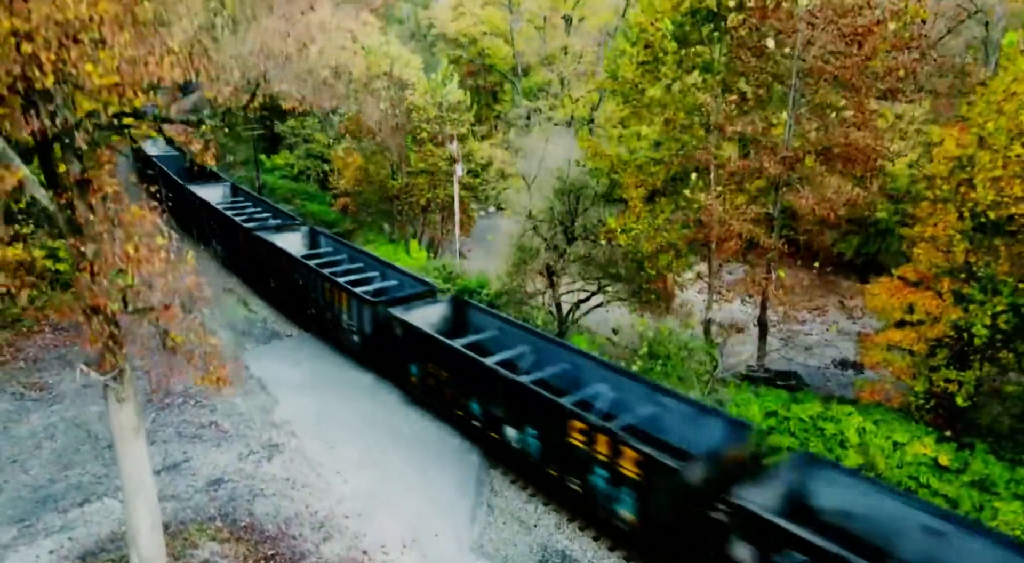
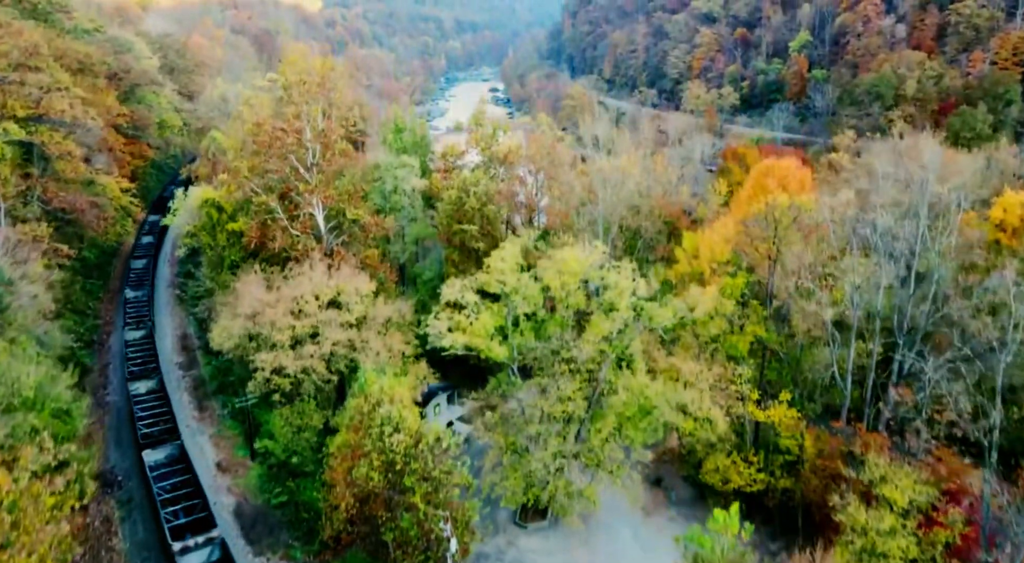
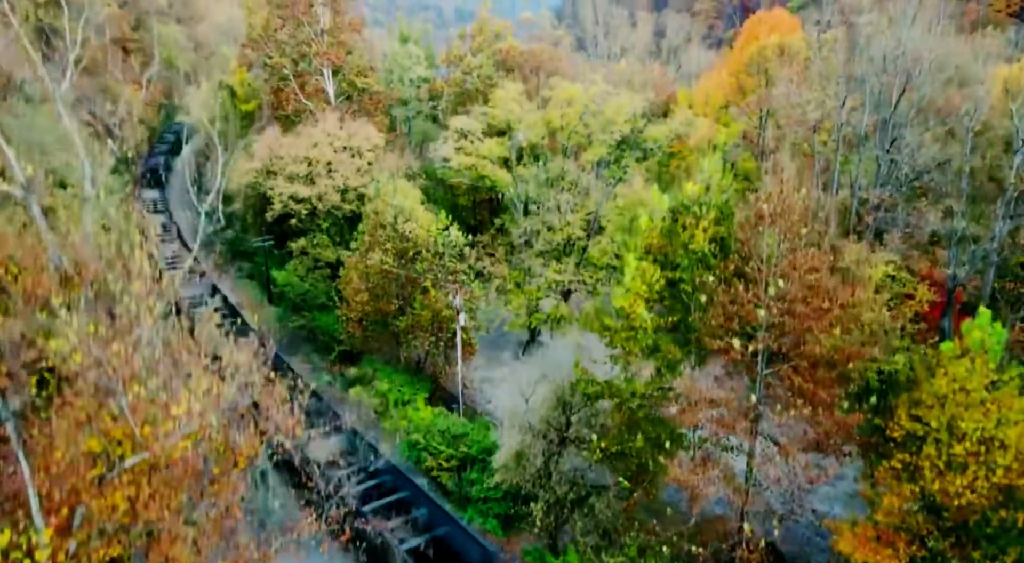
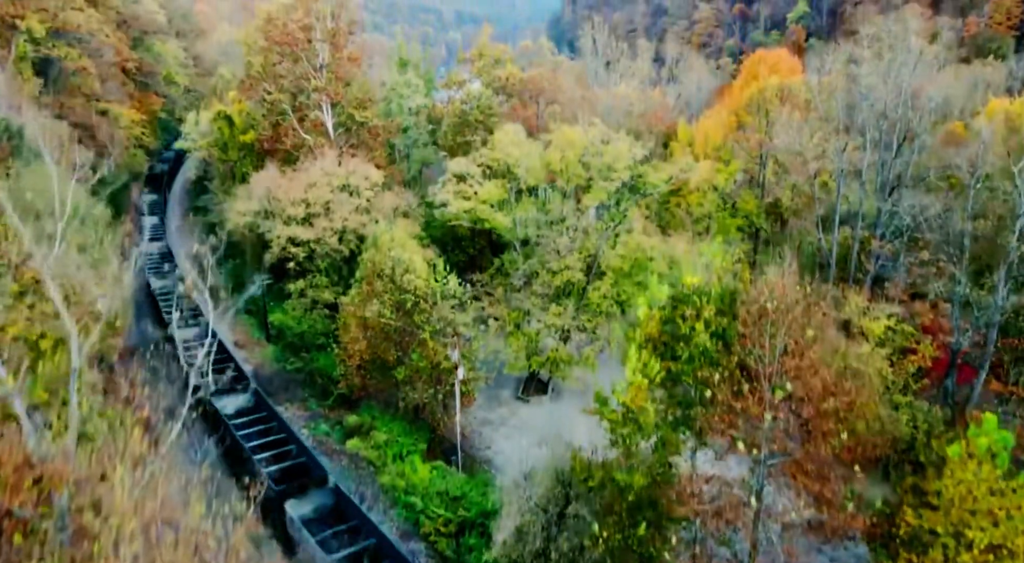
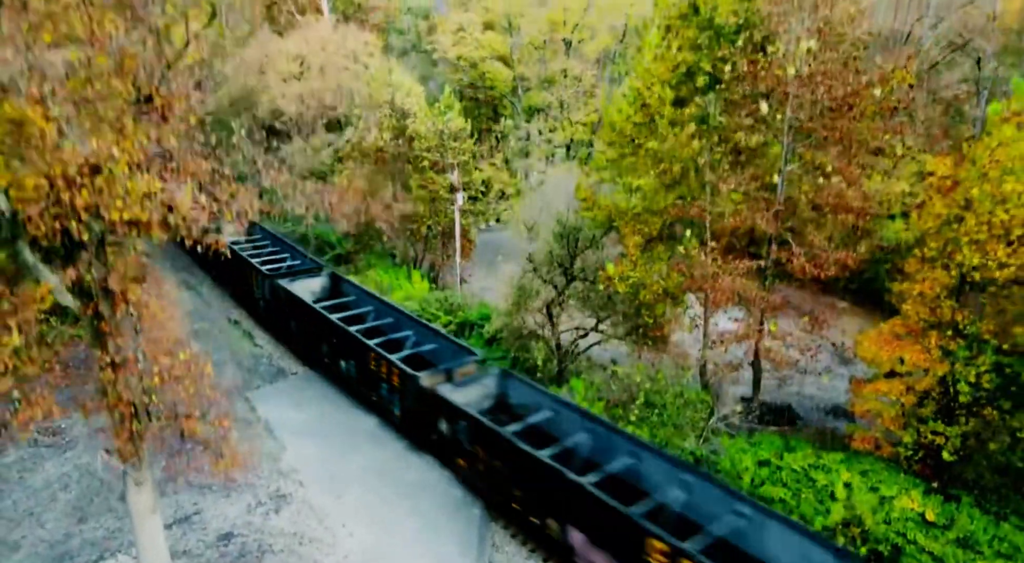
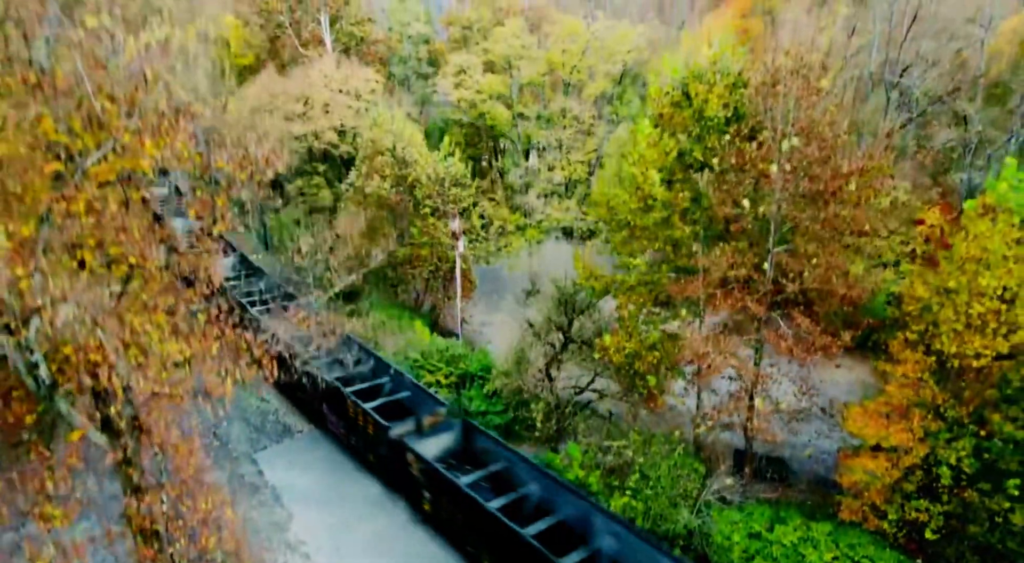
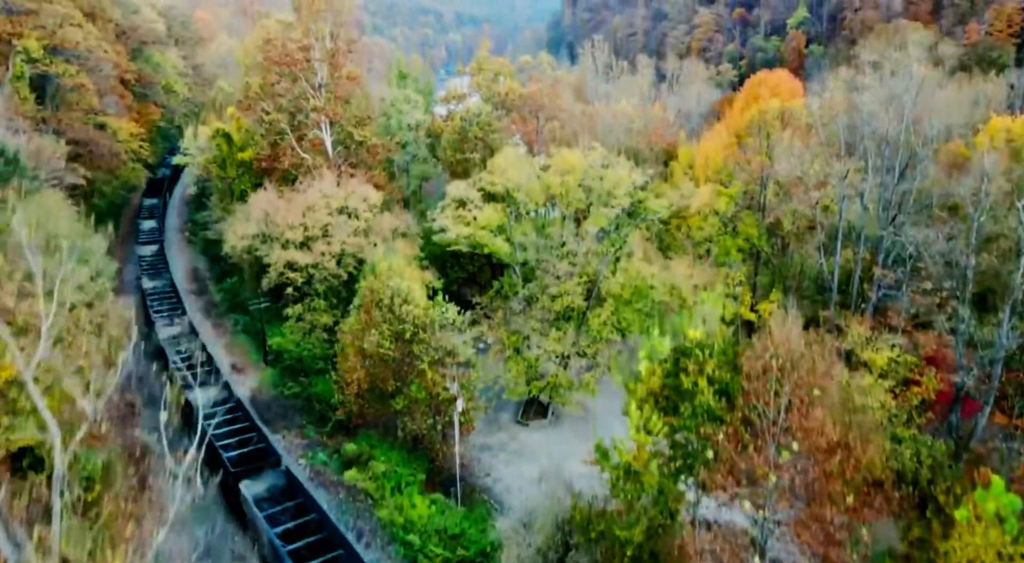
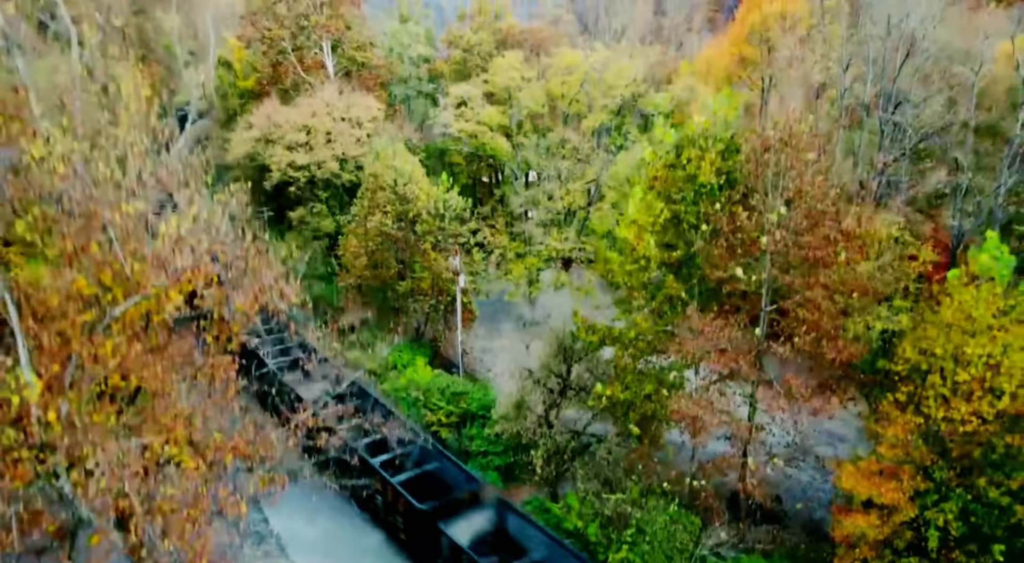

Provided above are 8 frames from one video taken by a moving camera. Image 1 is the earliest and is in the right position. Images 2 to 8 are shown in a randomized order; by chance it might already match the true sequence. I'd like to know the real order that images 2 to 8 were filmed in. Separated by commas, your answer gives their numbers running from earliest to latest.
5, 6, 8, 3, 4, 7, 2
